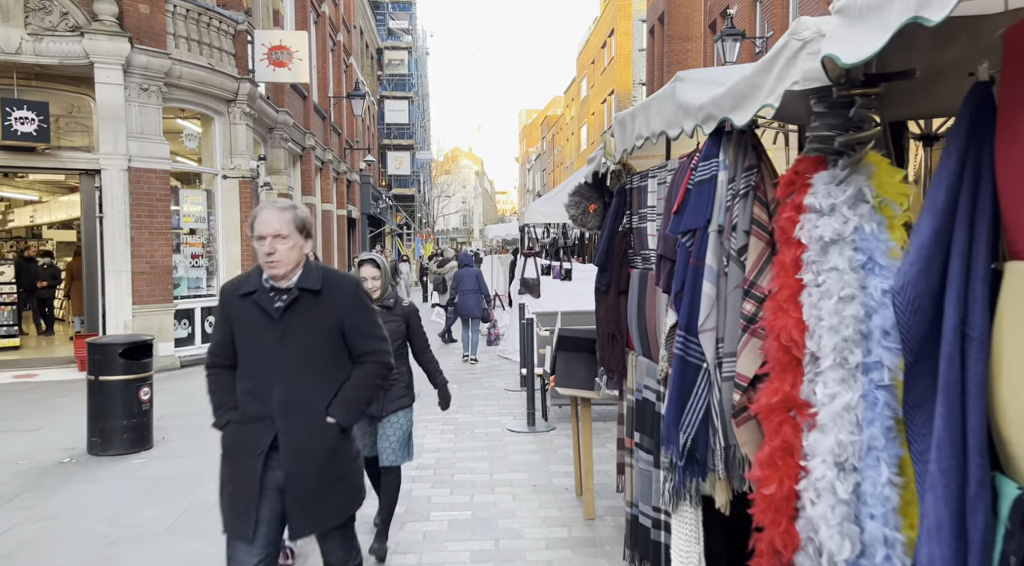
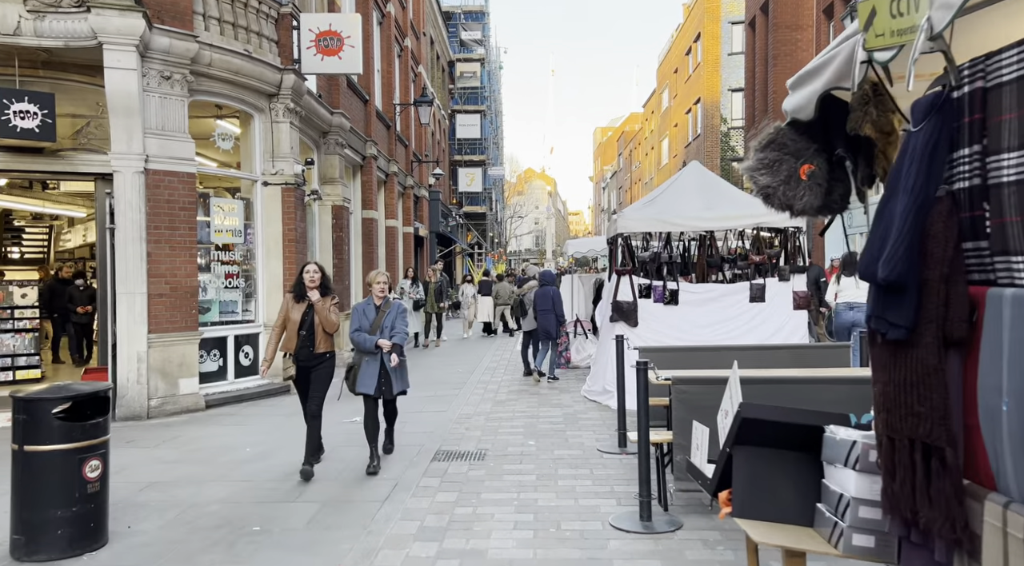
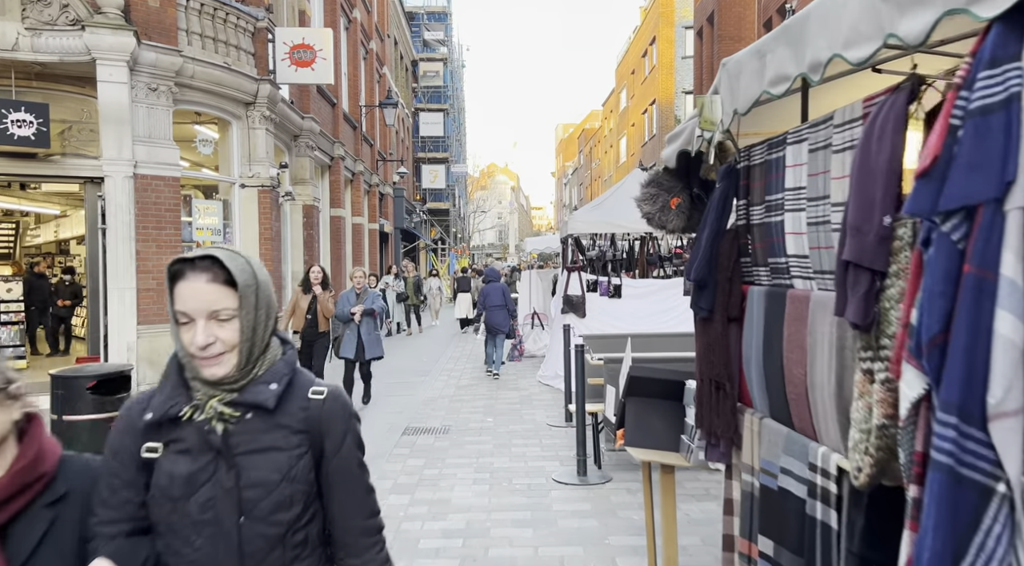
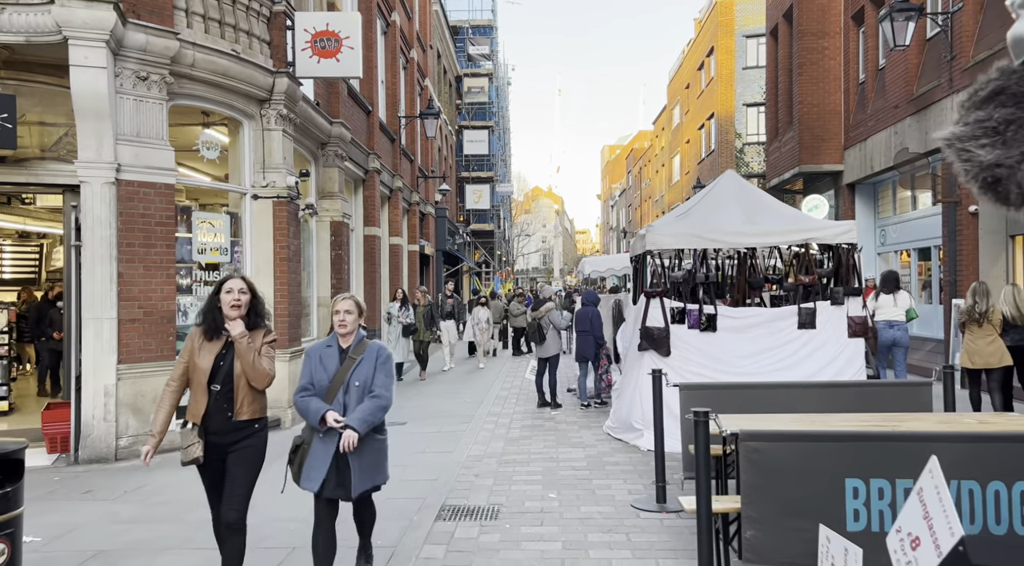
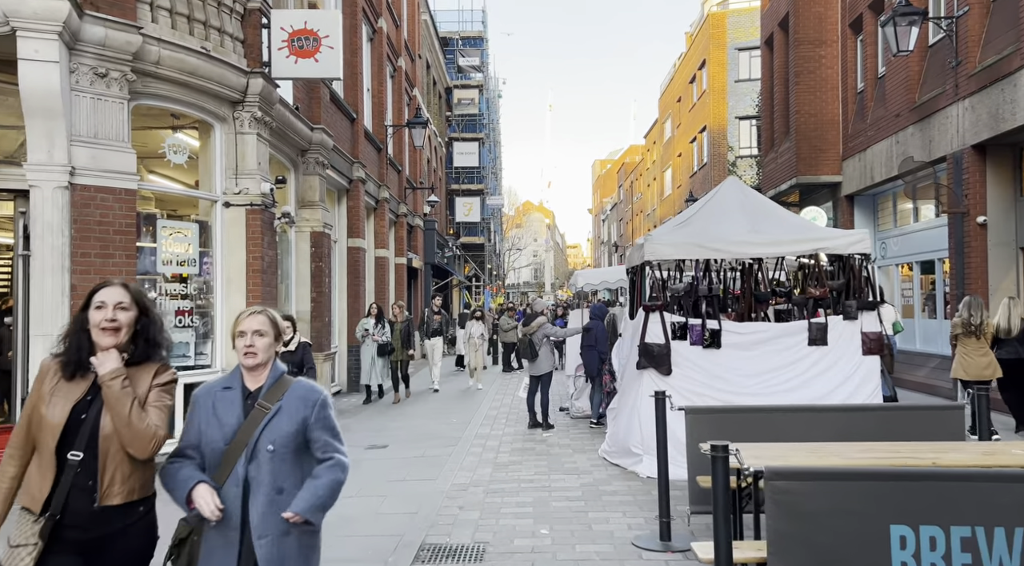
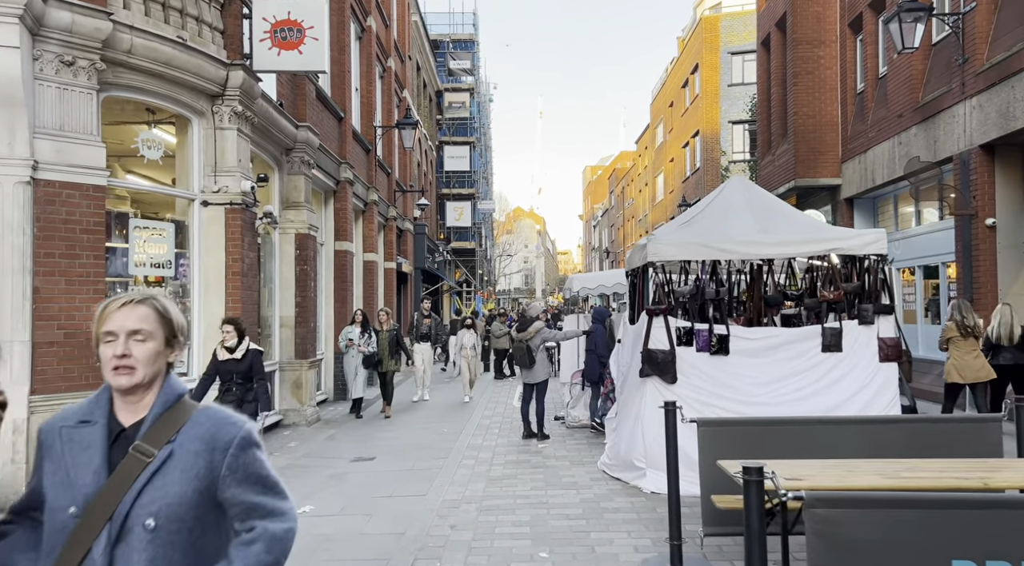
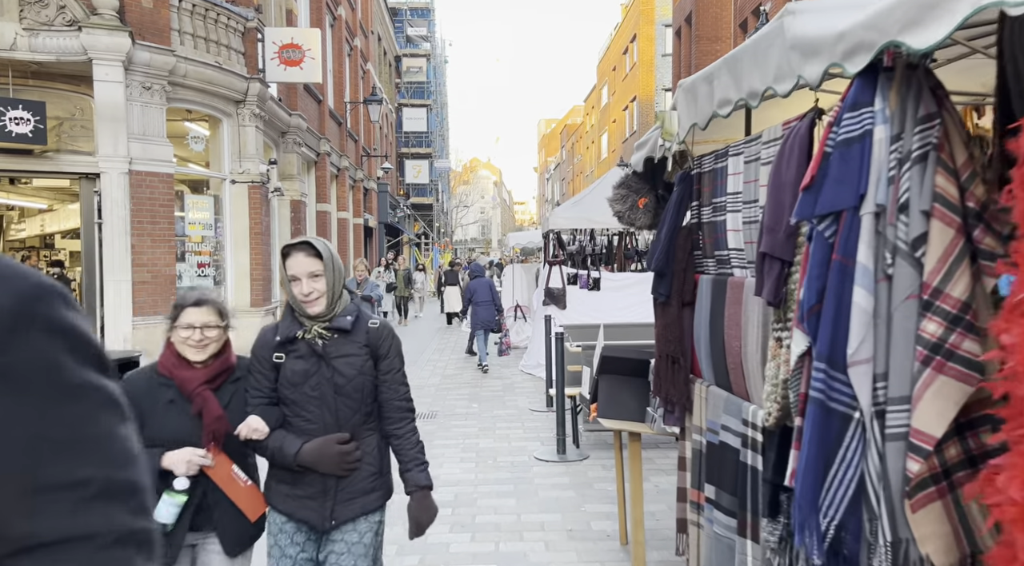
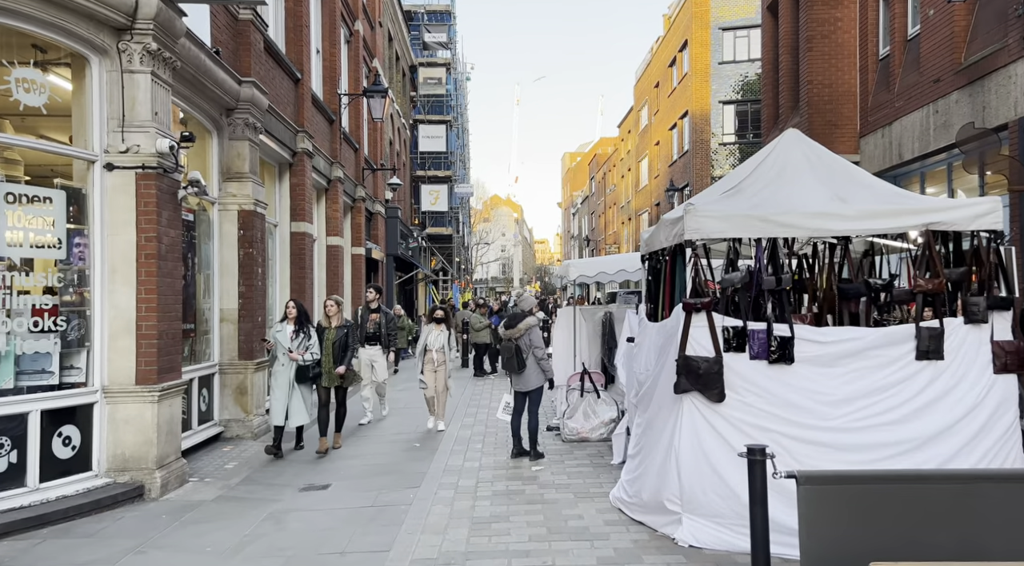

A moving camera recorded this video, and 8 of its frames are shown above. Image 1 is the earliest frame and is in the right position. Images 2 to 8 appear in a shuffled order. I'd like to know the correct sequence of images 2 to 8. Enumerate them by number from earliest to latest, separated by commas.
7, 3, 2, 4, 5, 6, 8
